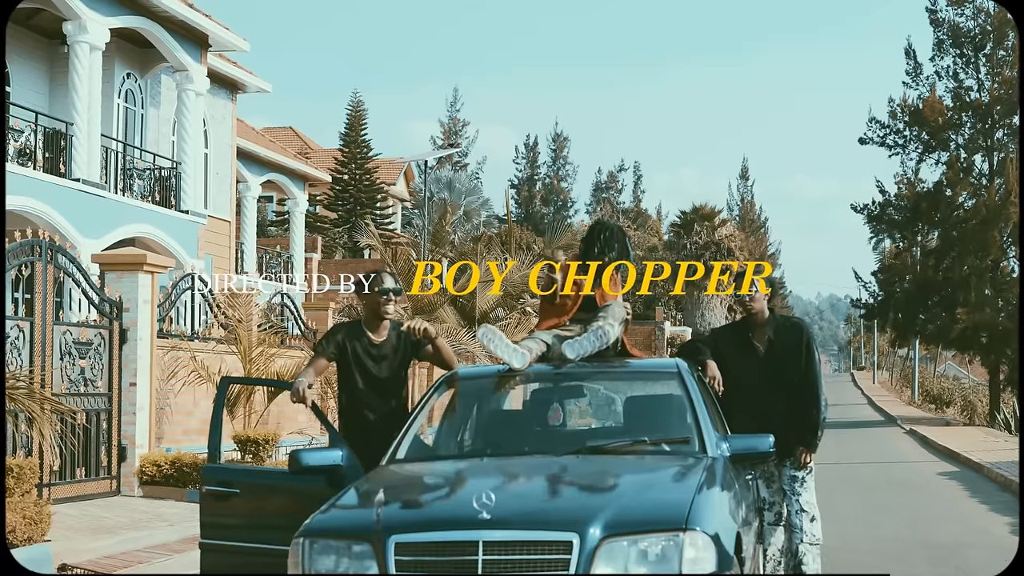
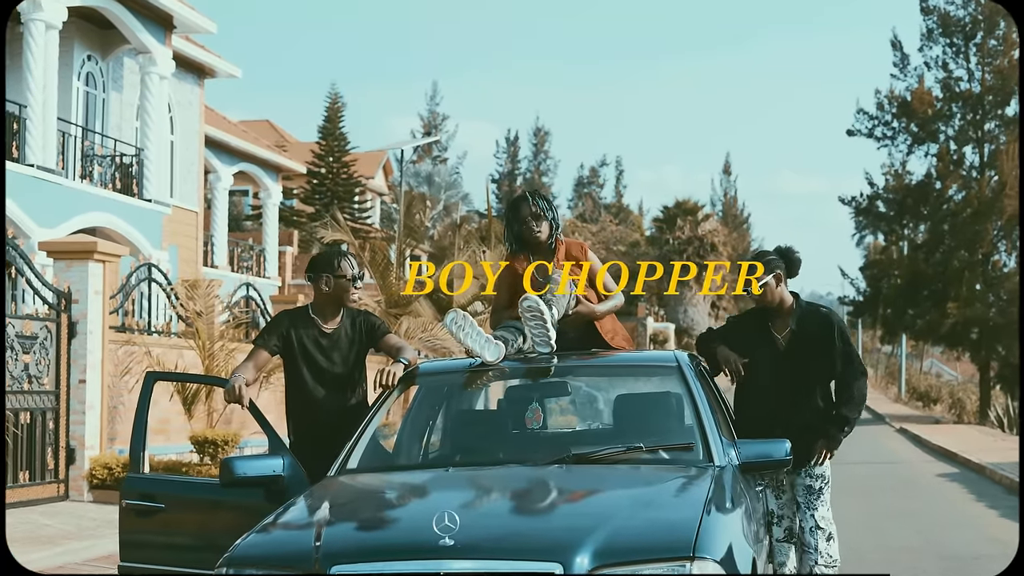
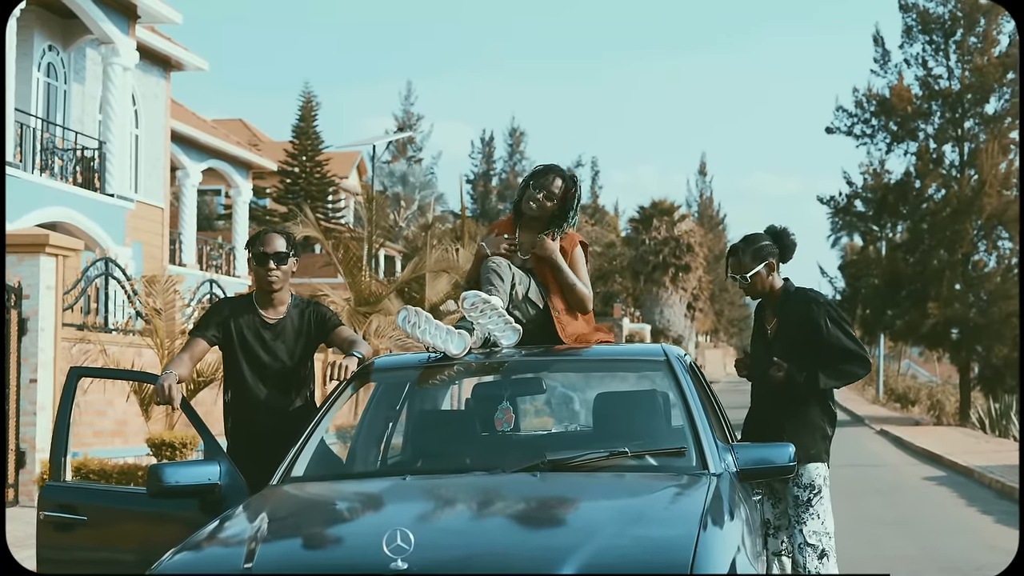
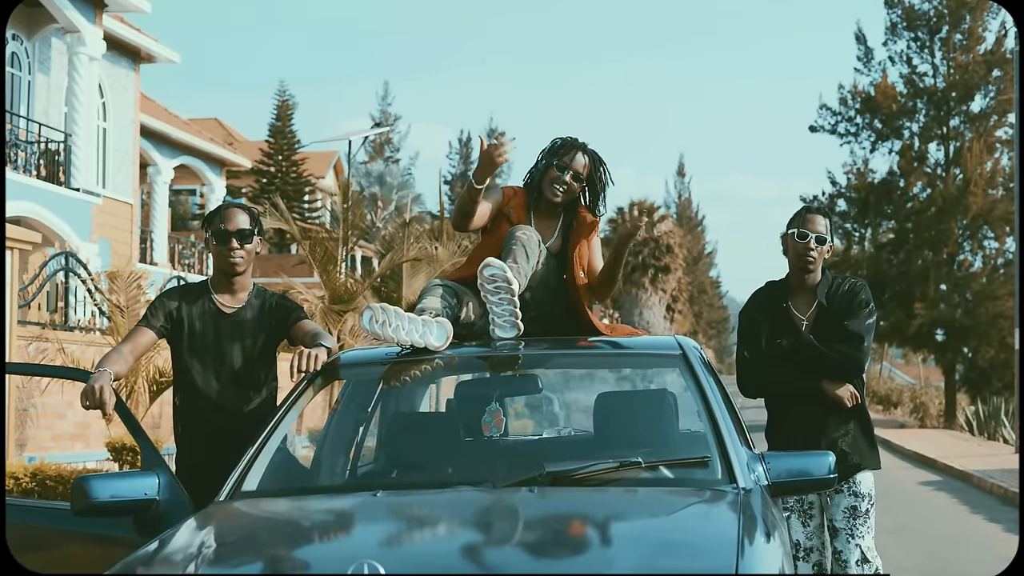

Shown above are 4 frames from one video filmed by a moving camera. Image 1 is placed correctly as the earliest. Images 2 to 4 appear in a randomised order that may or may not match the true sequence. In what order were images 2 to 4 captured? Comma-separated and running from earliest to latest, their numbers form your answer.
2, 3, 4
